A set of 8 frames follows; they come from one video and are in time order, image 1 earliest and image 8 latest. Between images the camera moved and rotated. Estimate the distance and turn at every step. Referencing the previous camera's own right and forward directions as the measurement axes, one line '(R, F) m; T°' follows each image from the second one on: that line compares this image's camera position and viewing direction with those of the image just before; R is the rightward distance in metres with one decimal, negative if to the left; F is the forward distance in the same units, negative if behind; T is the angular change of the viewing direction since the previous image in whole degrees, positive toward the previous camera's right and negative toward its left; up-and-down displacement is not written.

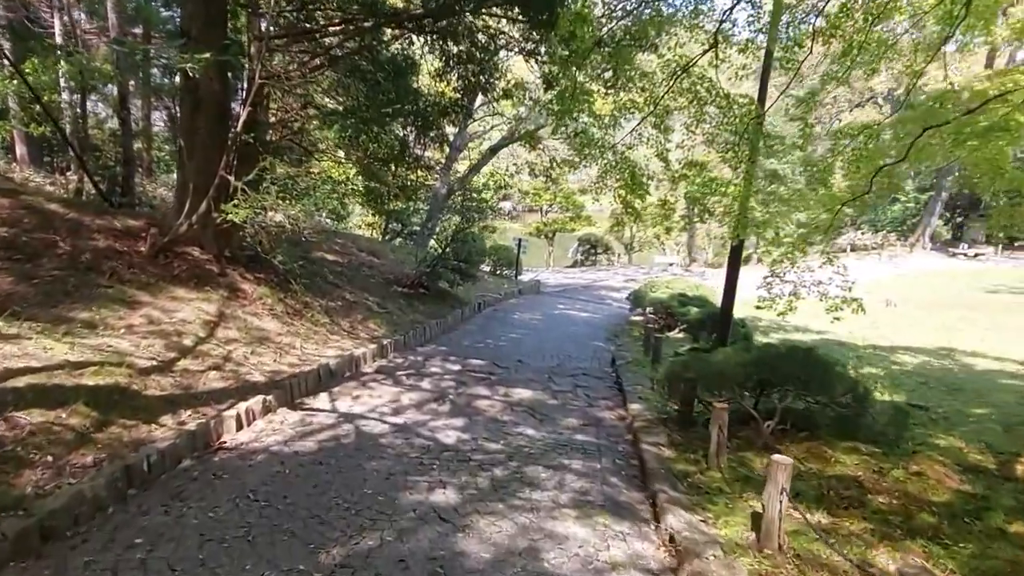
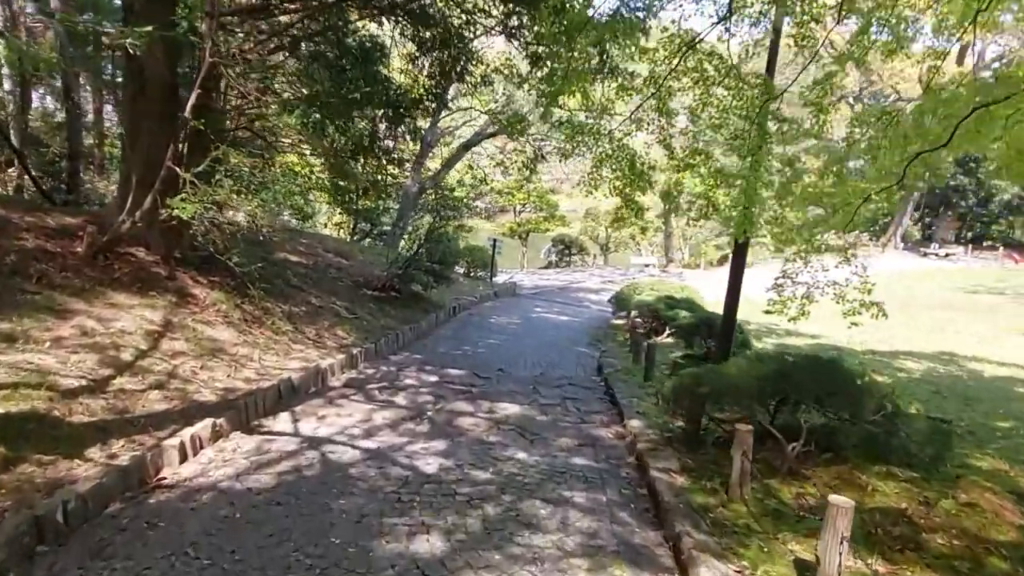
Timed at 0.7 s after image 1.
(-0.1, +0.6) m; +3°
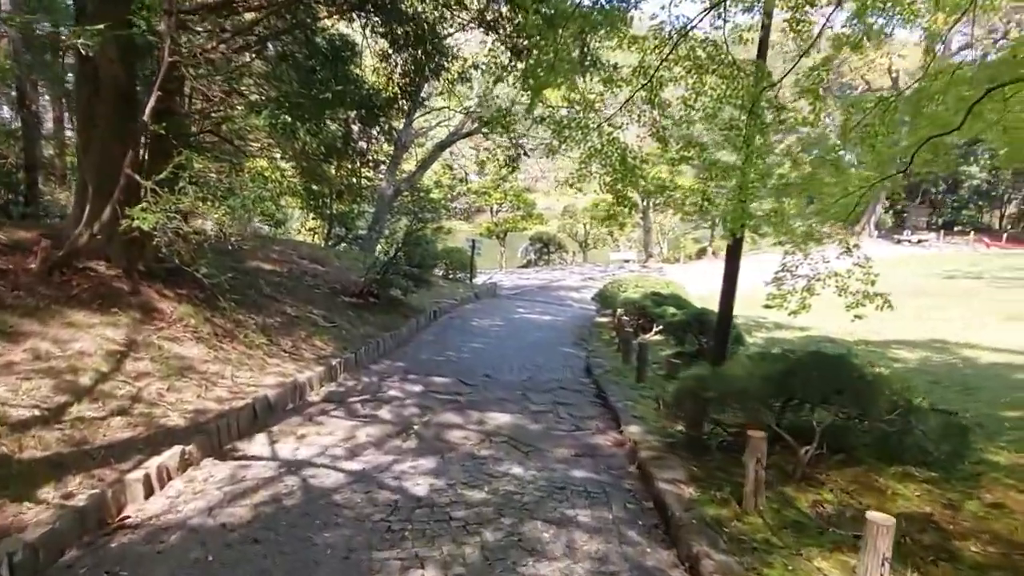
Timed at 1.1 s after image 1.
(-0.1, +0.3) m; +2°
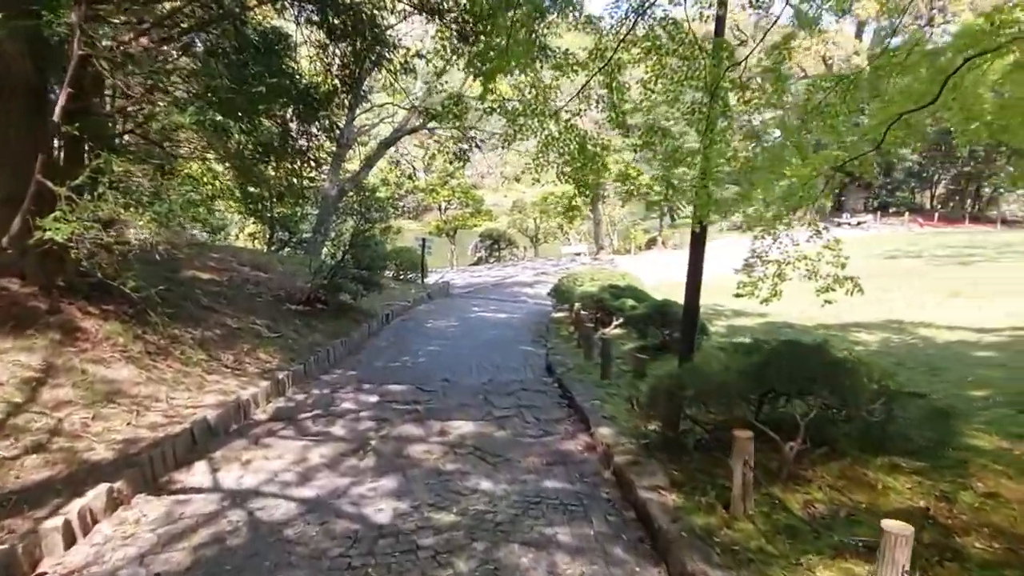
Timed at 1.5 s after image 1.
(-0.1, +0.3) m; +4°
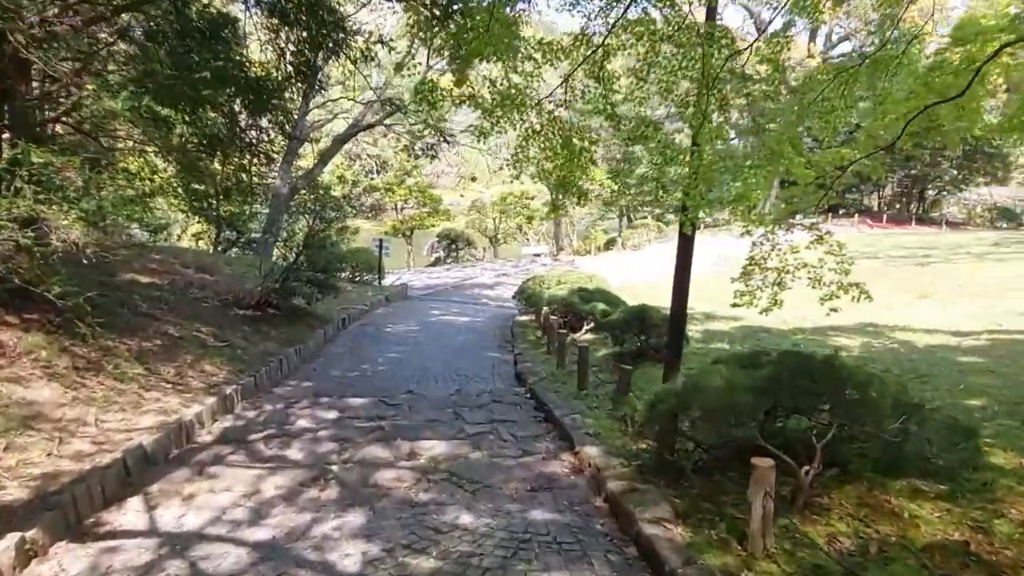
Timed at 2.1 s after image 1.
(-0.1, +0.4) m; +4°
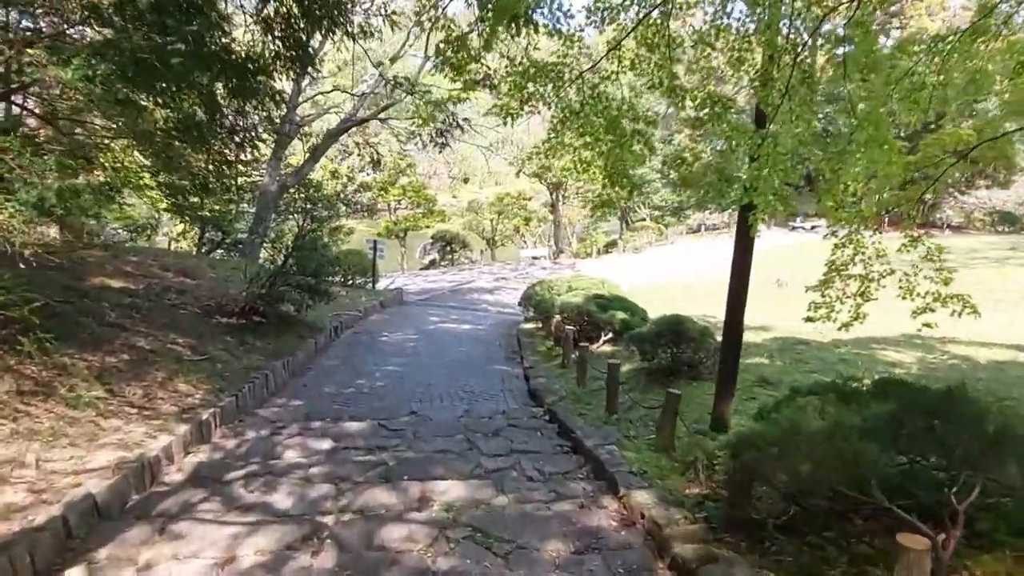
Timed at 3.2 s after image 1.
(-0.2, +0.7) m; +1°
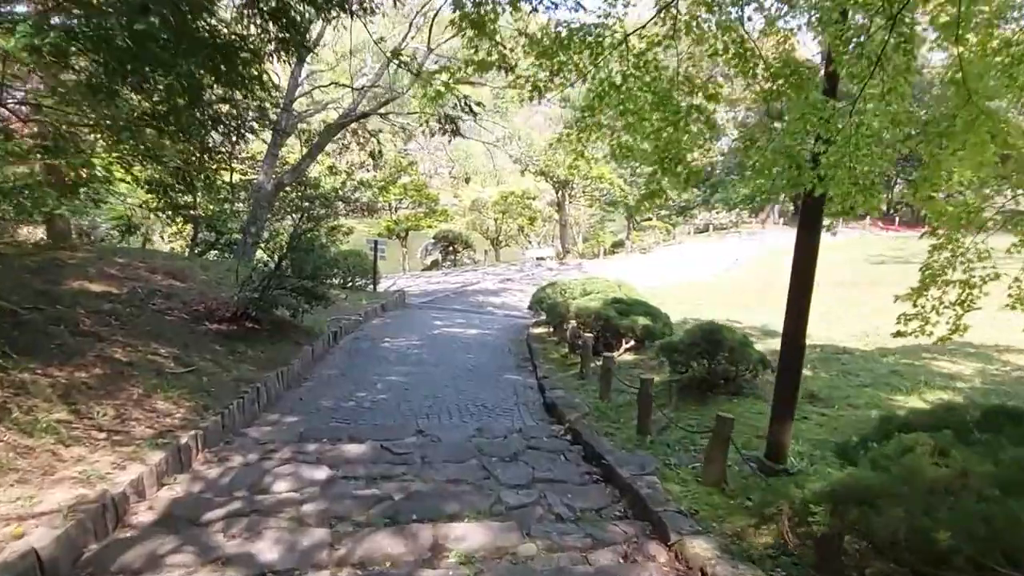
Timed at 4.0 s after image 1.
(-0.1, +0.6) m; 0°
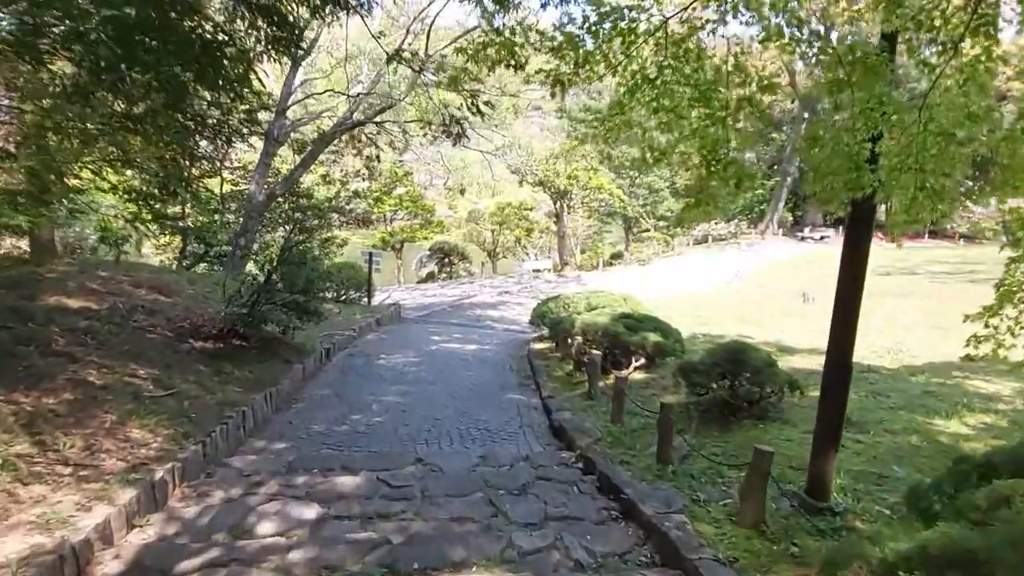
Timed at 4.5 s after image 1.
(-0.1, +0.4) m; 0°
